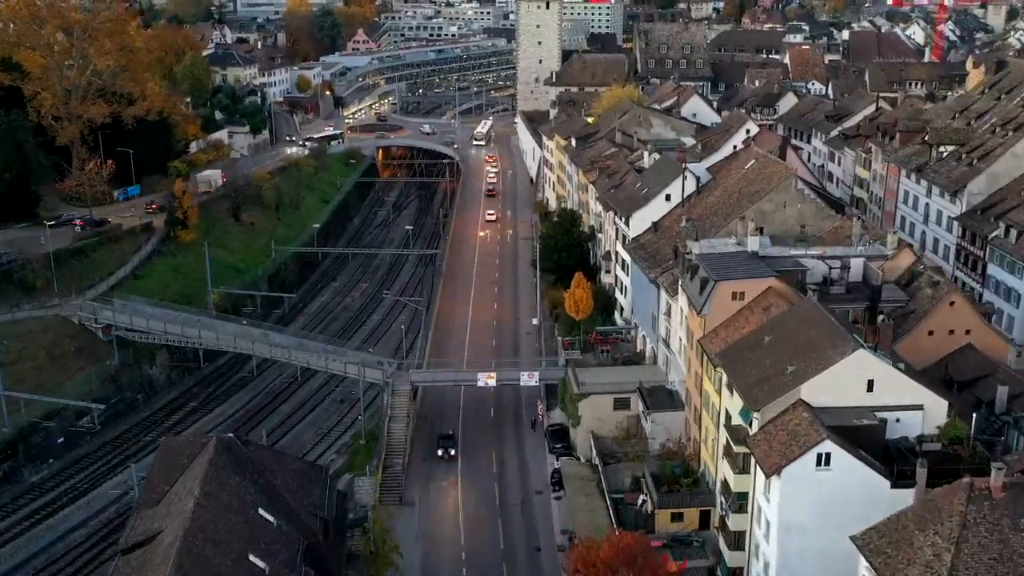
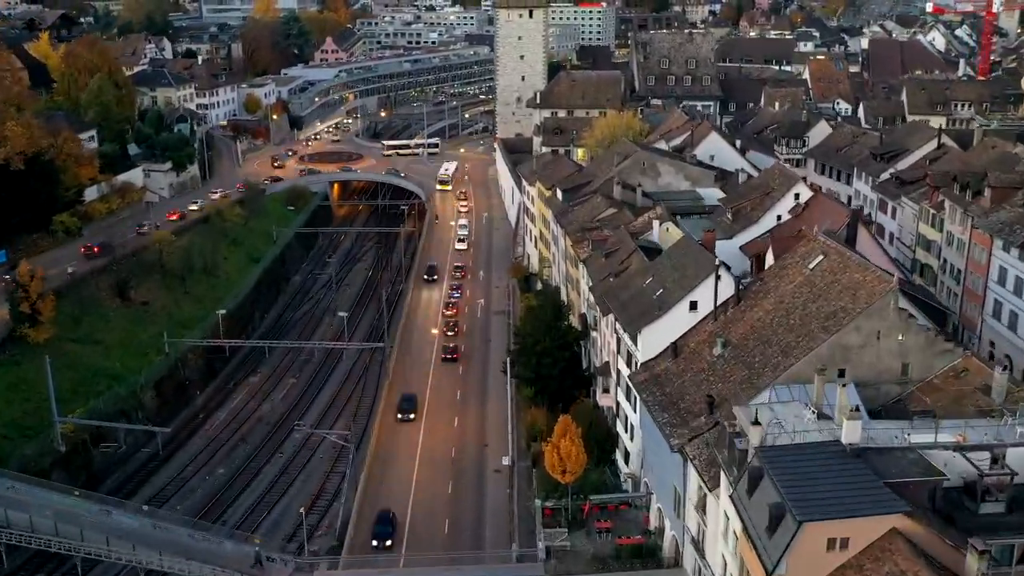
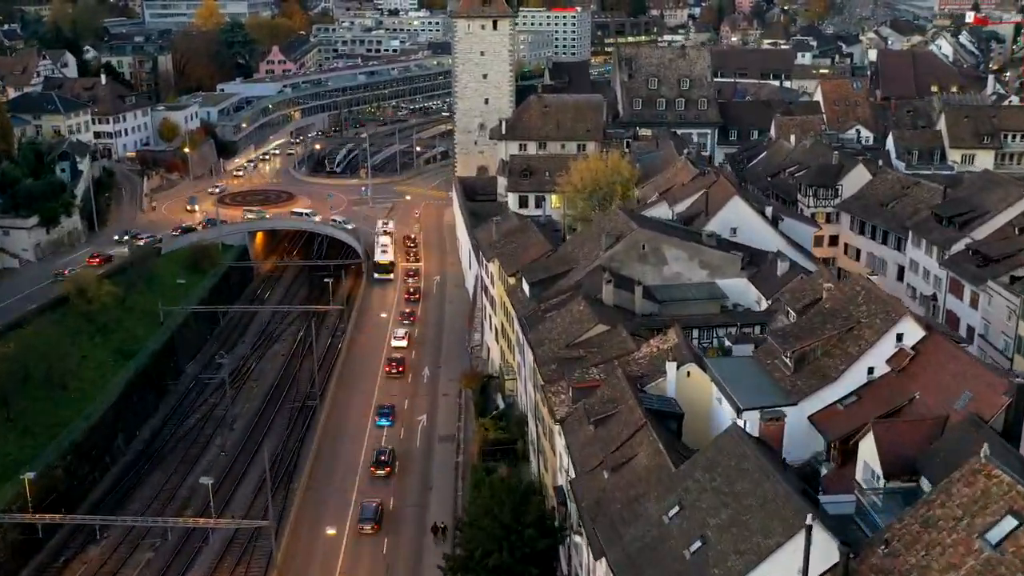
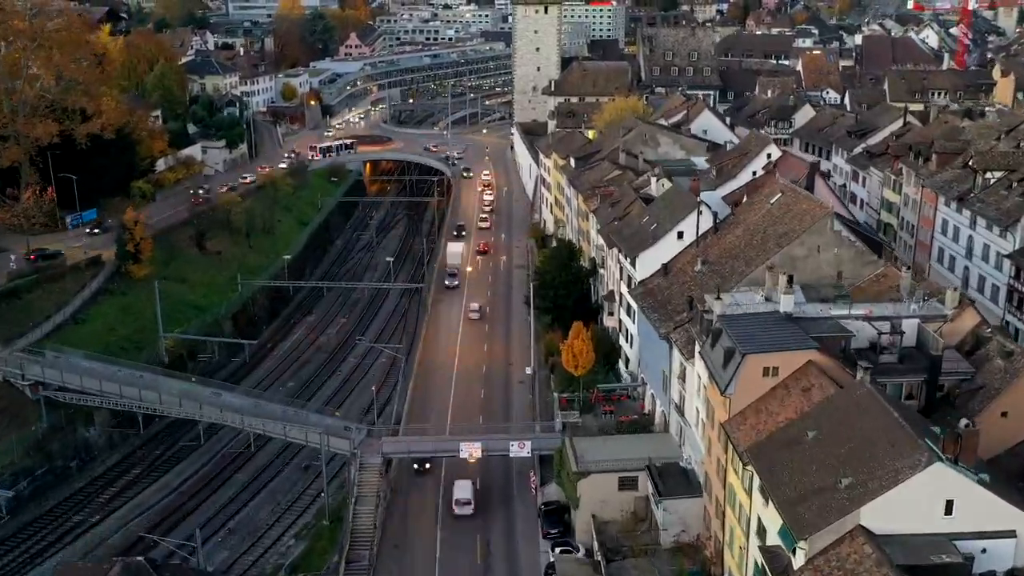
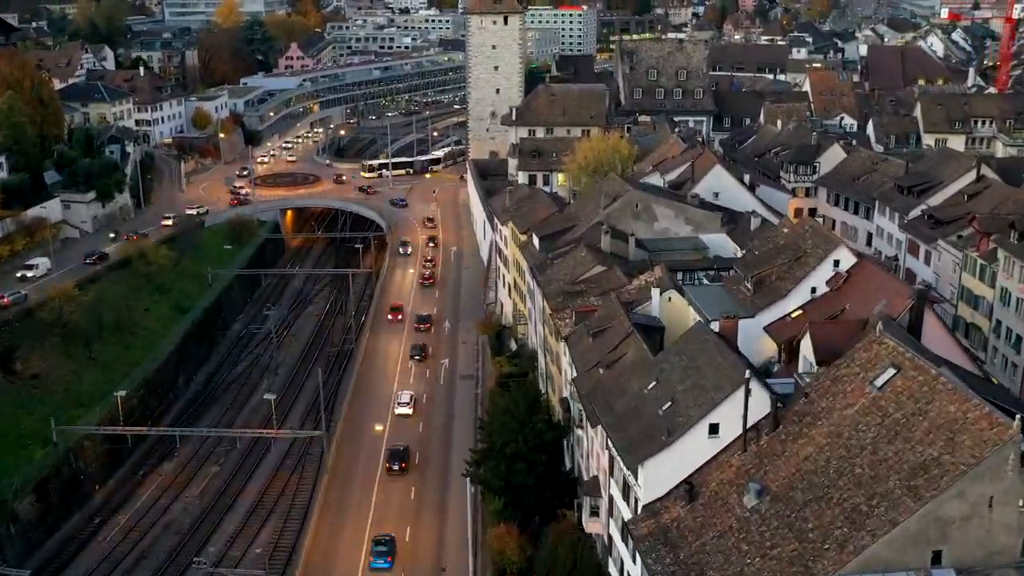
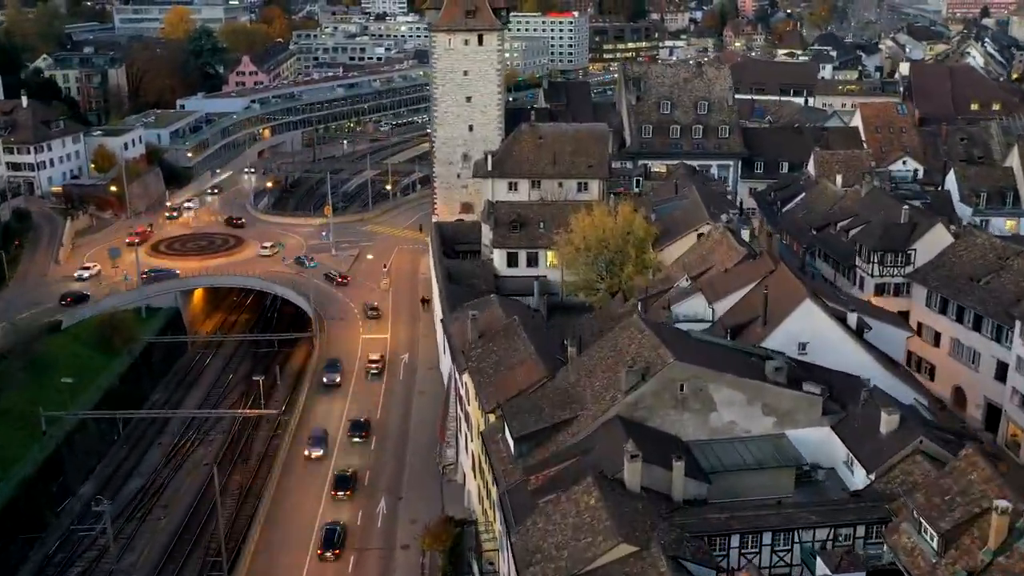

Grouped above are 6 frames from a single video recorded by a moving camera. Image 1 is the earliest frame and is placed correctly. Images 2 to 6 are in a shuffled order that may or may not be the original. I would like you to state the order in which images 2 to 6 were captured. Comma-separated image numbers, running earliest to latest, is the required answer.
4, 2, 5, 3, 6
